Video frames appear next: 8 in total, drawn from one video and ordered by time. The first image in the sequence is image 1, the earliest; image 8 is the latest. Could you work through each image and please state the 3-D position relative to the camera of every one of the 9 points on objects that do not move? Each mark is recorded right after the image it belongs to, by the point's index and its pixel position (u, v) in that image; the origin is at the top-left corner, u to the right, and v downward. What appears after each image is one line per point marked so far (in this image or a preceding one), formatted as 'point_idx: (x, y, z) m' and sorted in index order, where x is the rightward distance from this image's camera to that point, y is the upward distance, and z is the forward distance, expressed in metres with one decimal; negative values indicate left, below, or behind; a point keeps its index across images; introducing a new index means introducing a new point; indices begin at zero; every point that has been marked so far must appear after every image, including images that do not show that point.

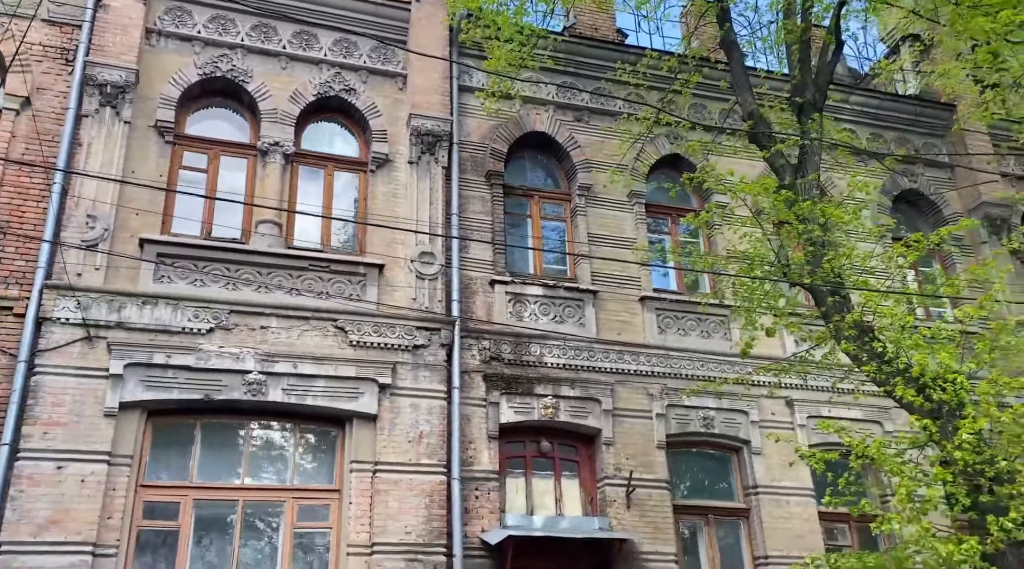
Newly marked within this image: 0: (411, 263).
0: (-1.1, +0.2, +10.5) m
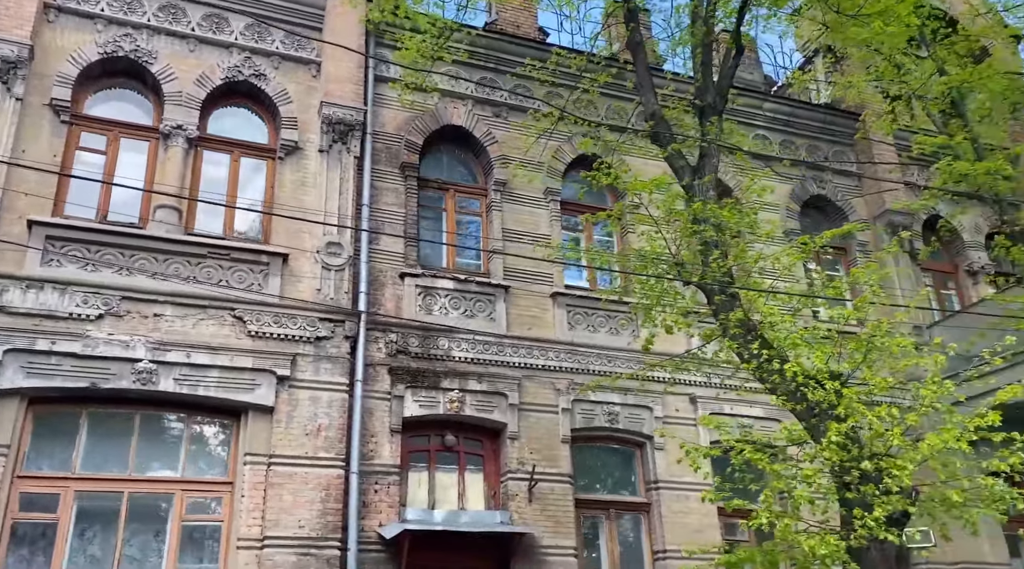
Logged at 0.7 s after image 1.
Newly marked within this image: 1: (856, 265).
0: (-2.2, +0.4, +10.3) m
1: (+5.6, +0.3, +14.9) m
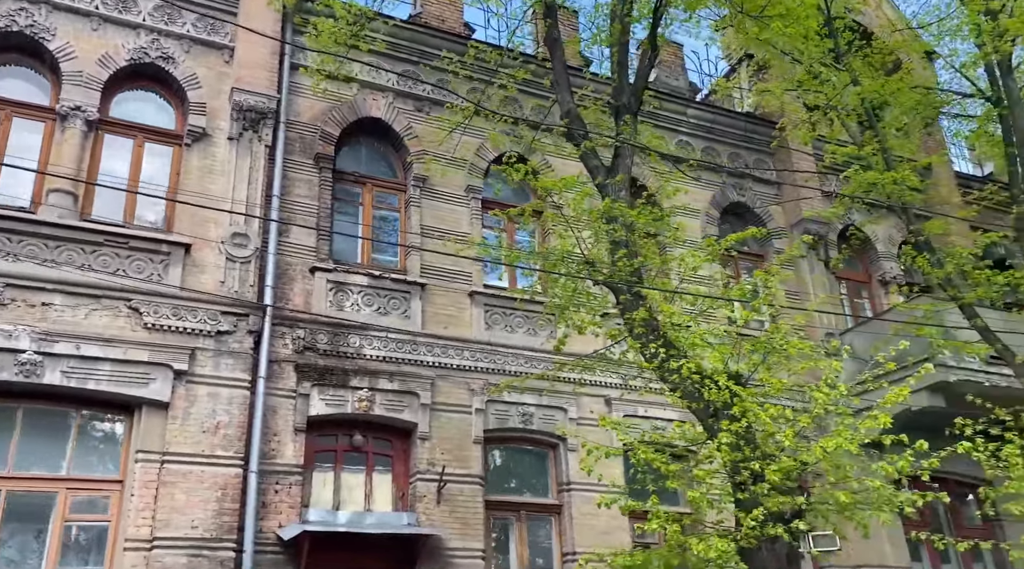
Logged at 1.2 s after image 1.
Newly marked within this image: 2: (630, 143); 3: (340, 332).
0: (-3.1, +0.4, +10.0) m
1: (+4.3, +0.2, +15.0) m
2: (+1.2, +1.5, +9.5) m
3: (-2.0, -0.5, +10.5) m
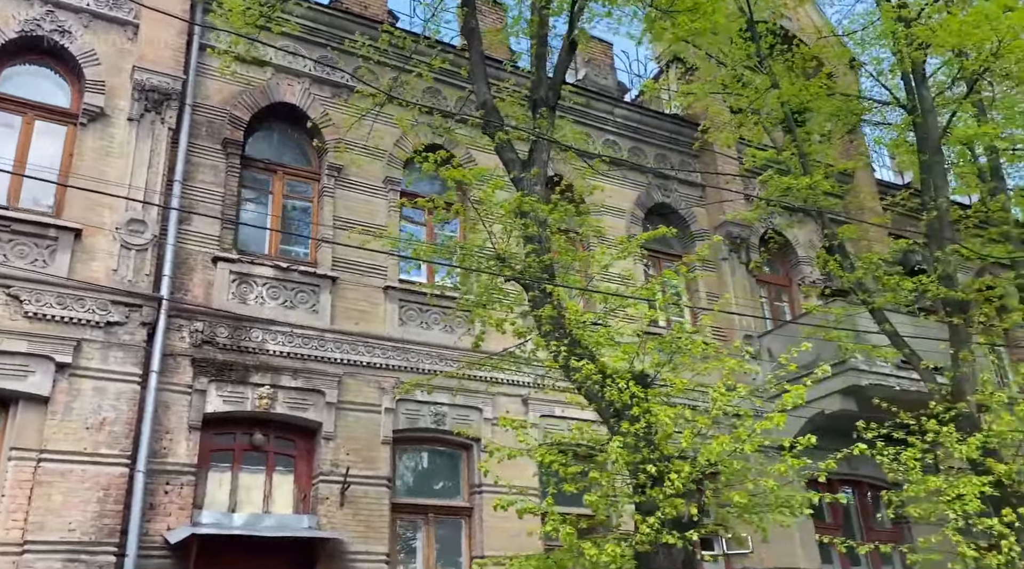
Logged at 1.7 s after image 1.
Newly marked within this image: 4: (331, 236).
0: (-4.0, +0.6, +9.4) m
1: (+3.0, +0.1, +15.0) m
2: (+0.4, +1.5, +9.3) m
3: (-2.9, -0.4, +10.0) m
4: (-2.2, +0.6, +11.1) m
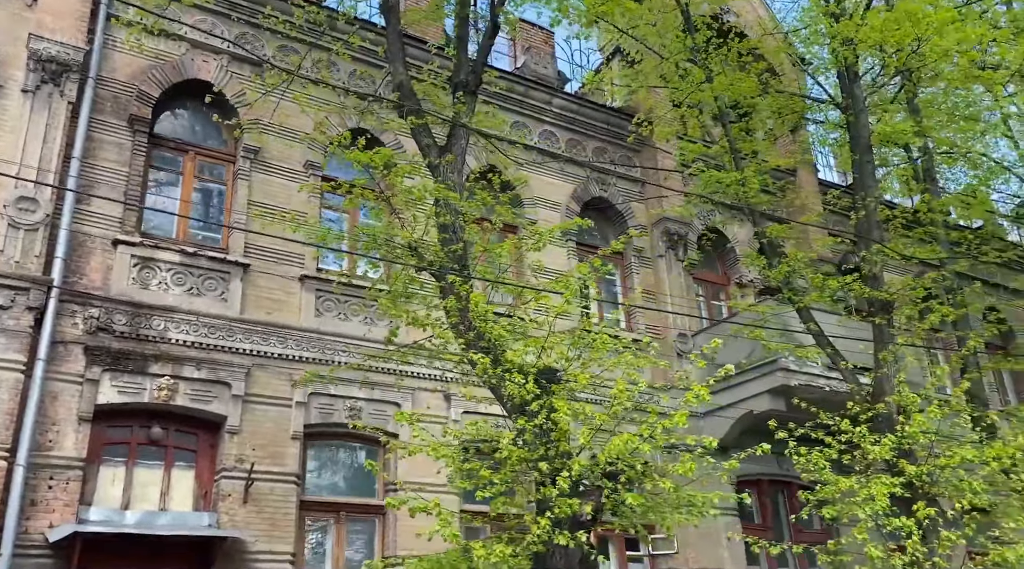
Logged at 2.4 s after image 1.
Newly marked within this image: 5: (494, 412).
0: (-4.9, +0.7, +8.9) m
1: (+1.9, +0.2, +14.7) m
2: (-0.5, +1.6, +8.9) m
3: (-3.8, -0.3, +9.5) m
4: (-3.1, +0.7, +10.6) m
5: (-0.2, -1.6, +11.6) m
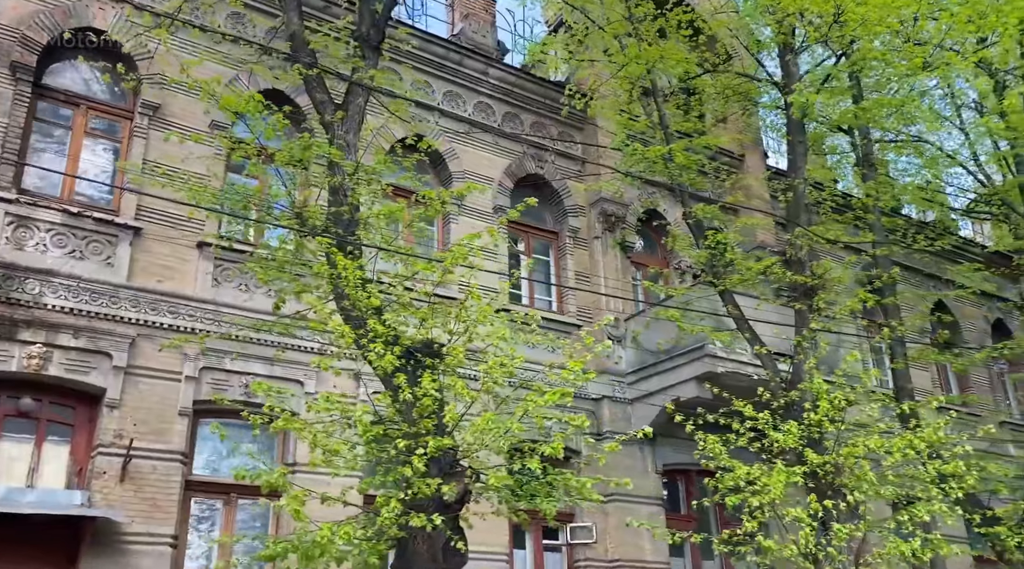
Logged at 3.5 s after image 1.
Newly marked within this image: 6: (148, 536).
0: (-5.8, +1.1, +8.1) m
1: (+0.8, +0.5, +14.2) m
2: (-1.3, +1.9, +8.3) m
3: (-4.8, +0.1, +8.8) m
4: (-4.1, +1.1, +10.0) m
5: (-1.3, -1.3, +11.1) m
6: (-3.4, -2.4, +8.8) m
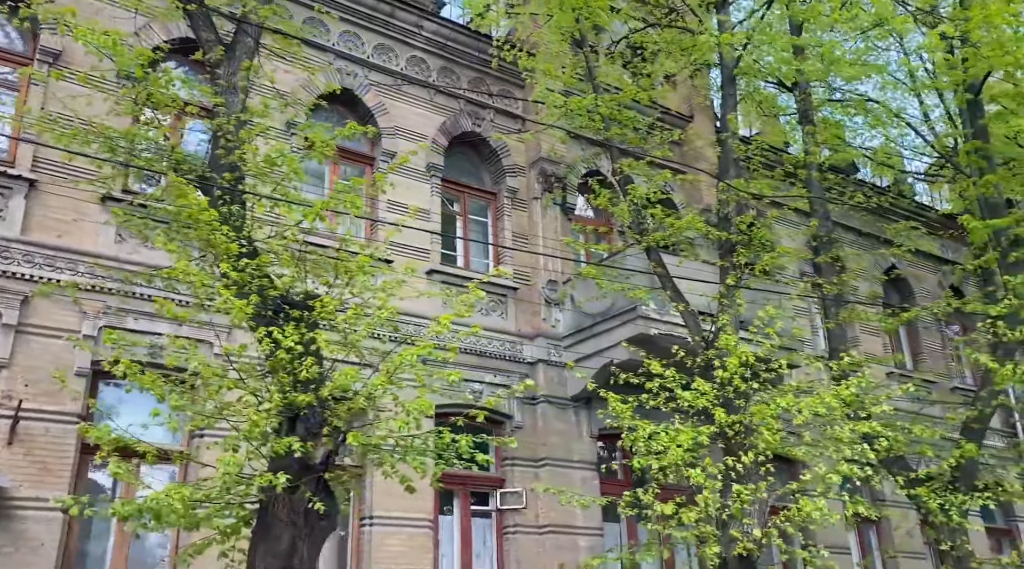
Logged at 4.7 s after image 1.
0: (-6.6, +1.5, +7.6) m
1: (-0.1, +1.1, +13.9) m
2: (-2.2, +2.3, +7.9) m
3: (-5.6, +0.5, +8.3) m
4: (-4.9, +1.6, +9.5) m
5: (-2.2, -0.8, +10.7) m
6: (-4.3, -2.0, +8.4) m
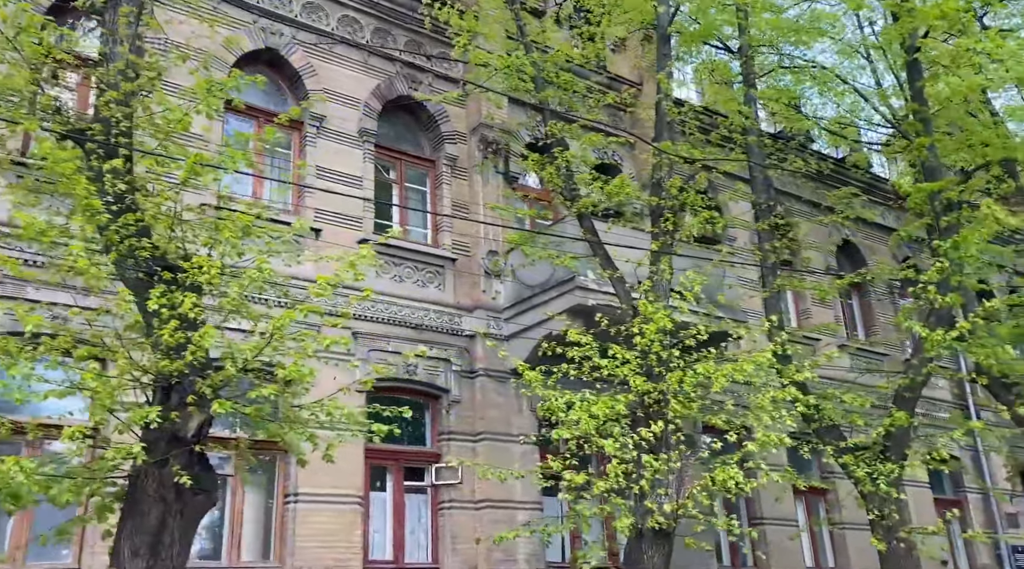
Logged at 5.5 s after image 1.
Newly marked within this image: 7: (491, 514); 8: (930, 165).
0: (-7.3, +1.8, +7.0) m
1: (-1.0, +1.5, +13.4) m
2: (-2.9, +2.5, +7.3) m
3: (-6.3, +0.8, +7.8) m
4: (-5.7, +1.9, +8.9) m
5: (-3.0, -0.4, +10.3) m
6: (-5.0, -1.7, +7.9) m
7: (-0.3, -2.9, +11.5) m
8: (+4.7, +1.3, +10.3) m
